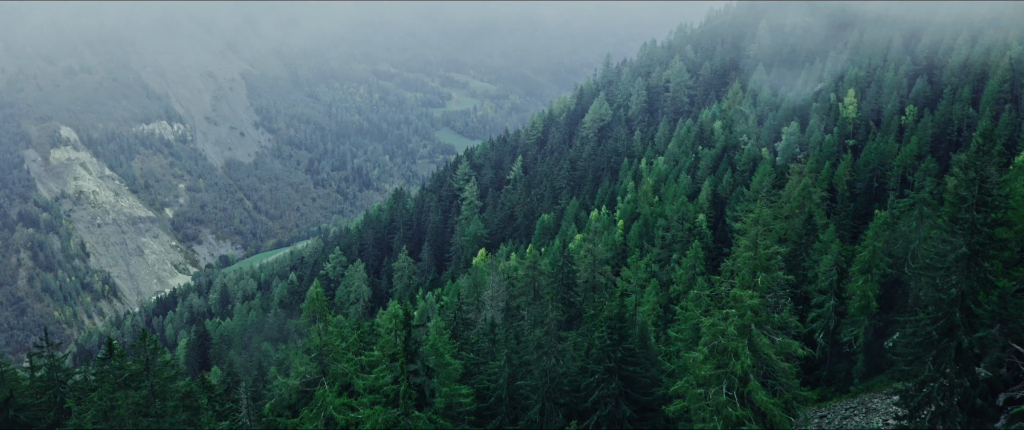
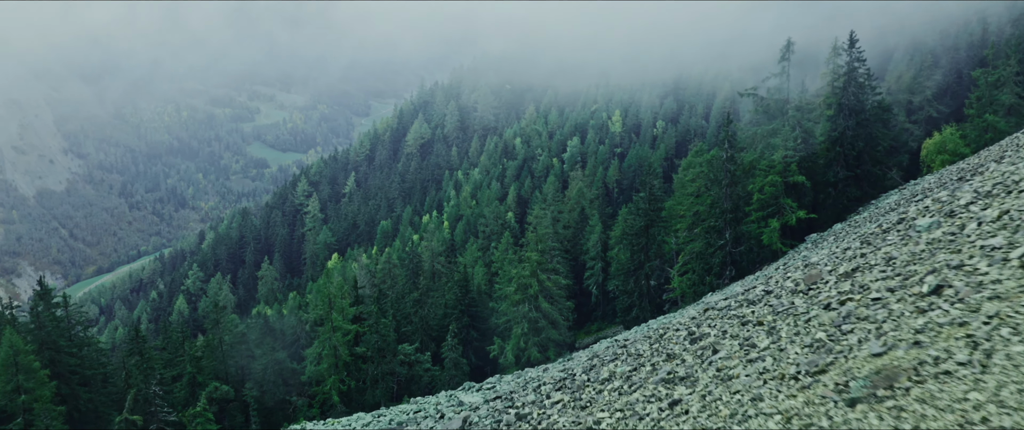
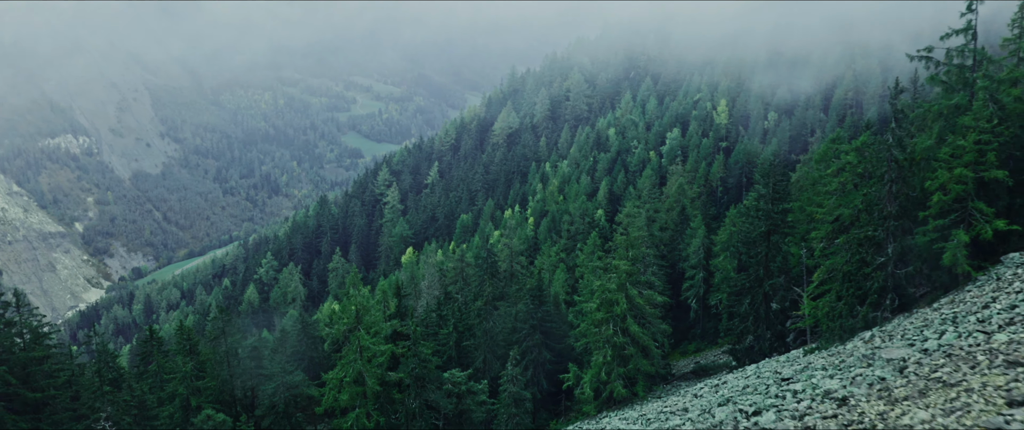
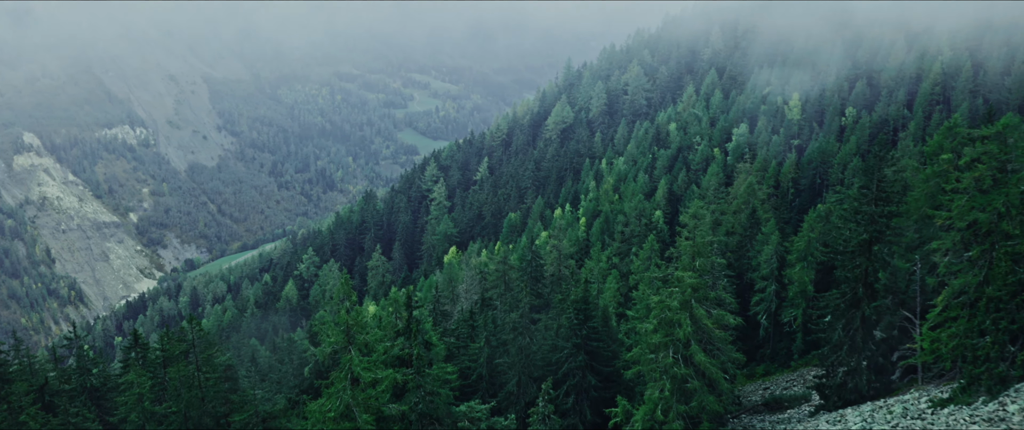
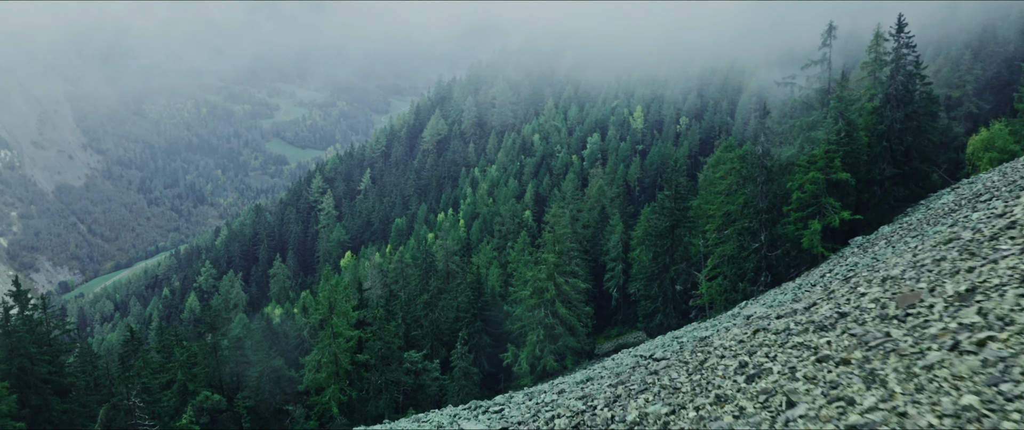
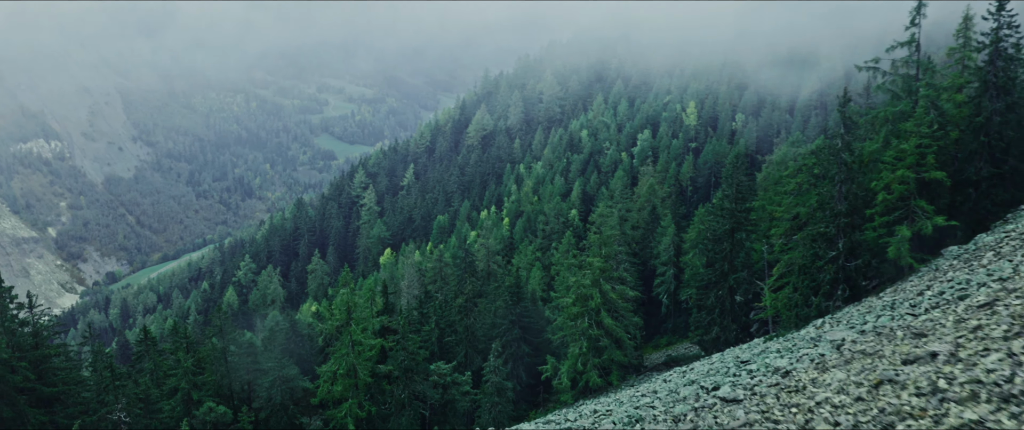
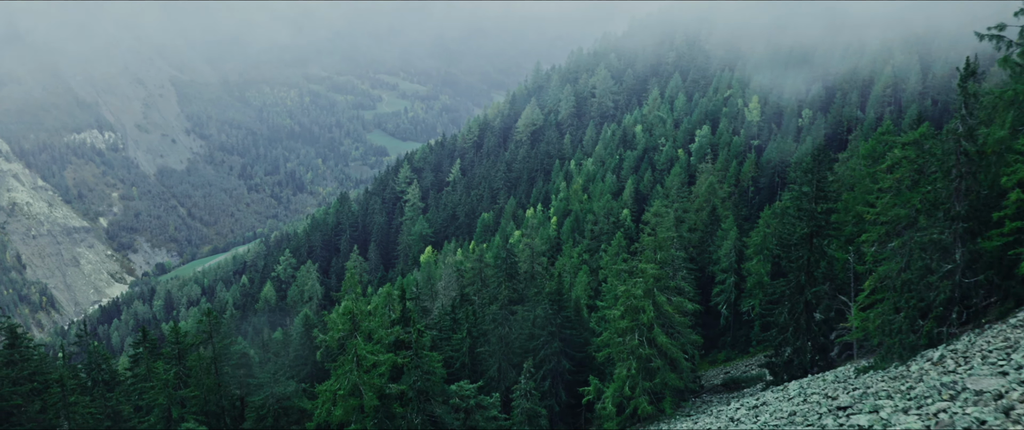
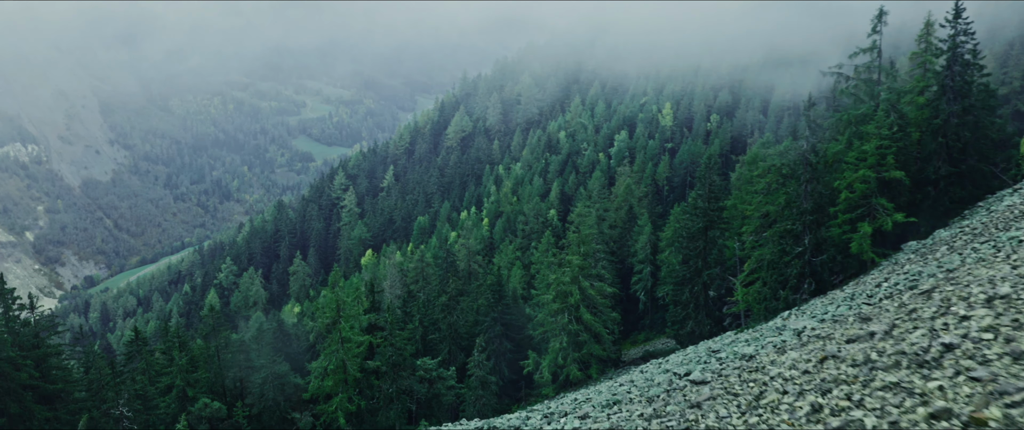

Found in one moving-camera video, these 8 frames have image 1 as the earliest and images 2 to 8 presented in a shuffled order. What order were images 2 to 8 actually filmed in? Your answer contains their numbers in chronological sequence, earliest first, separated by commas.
4, 7, 3, 6, 8, 5, 2
